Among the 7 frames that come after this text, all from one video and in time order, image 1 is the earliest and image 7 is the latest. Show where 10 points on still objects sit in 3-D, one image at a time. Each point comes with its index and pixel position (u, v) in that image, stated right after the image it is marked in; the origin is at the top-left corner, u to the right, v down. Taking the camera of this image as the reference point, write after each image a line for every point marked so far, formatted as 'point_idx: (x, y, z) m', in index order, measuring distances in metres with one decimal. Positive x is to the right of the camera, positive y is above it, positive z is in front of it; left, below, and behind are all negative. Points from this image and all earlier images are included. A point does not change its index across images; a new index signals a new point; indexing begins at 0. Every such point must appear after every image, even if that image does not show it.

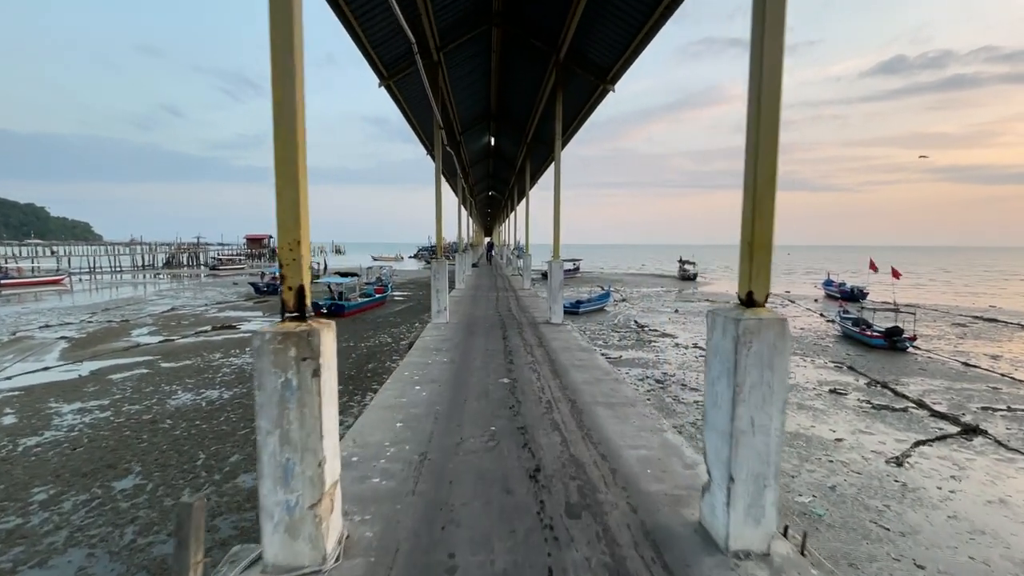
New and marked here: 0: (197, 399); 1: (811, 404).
0: (-5.9, -2.1, +8.6) m
1: (+5.6, -2.2, +8.6) m
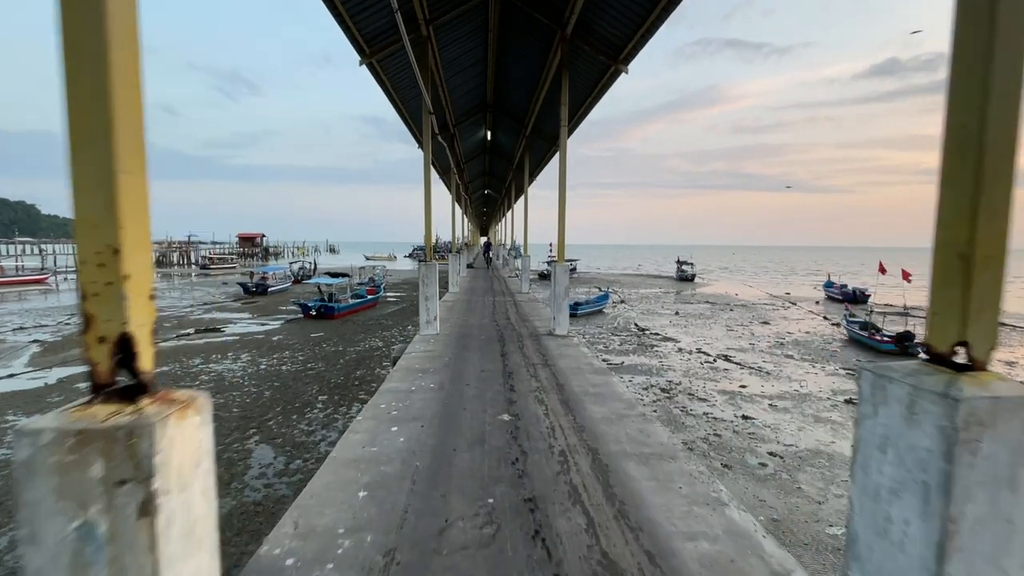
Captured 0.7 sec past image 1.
0: (-6.0, -2.1, +8.0) m
1: (+5.6, -2.3, +8.1) m
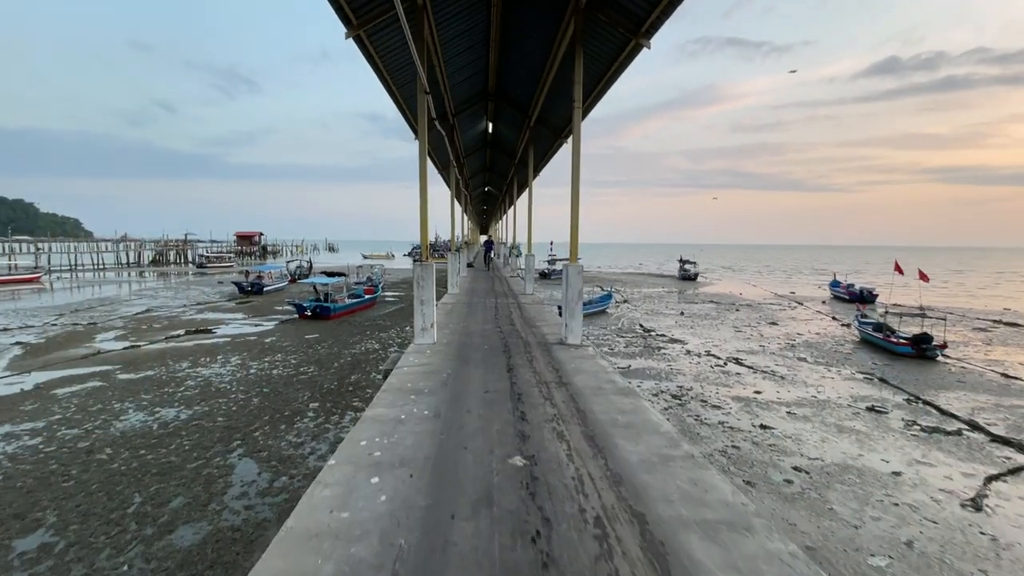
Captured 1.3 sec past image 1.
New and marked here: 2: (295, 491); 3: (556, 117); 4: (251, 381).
0: (-5.9, -2.2, +7.5) m
1: (+5.6, -2.3, +7.6) m
2: (-2.6, -2.4, +5.5) m
3: (+0.8, +3.1, +8.3) m
4: (-5.5, -2.0, +9.7) m
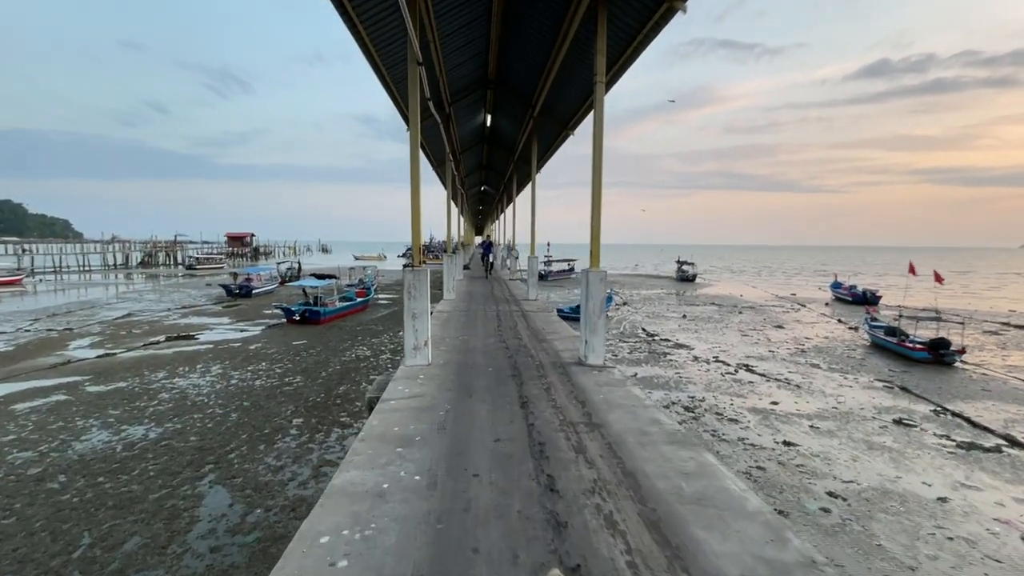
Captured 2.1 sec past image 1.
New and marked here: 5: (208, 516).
0: (-5.9, -2.3, +6.8) m
1: (+5.7, -2.3, +7.0) m
2: (-2.5, -2.5, +4.8) m
3: (+0.9, +3.0, +7.6) m
4: (-5.5, -2.1, +9.0) m
5: (-3.3, -2.5, +5.0) m
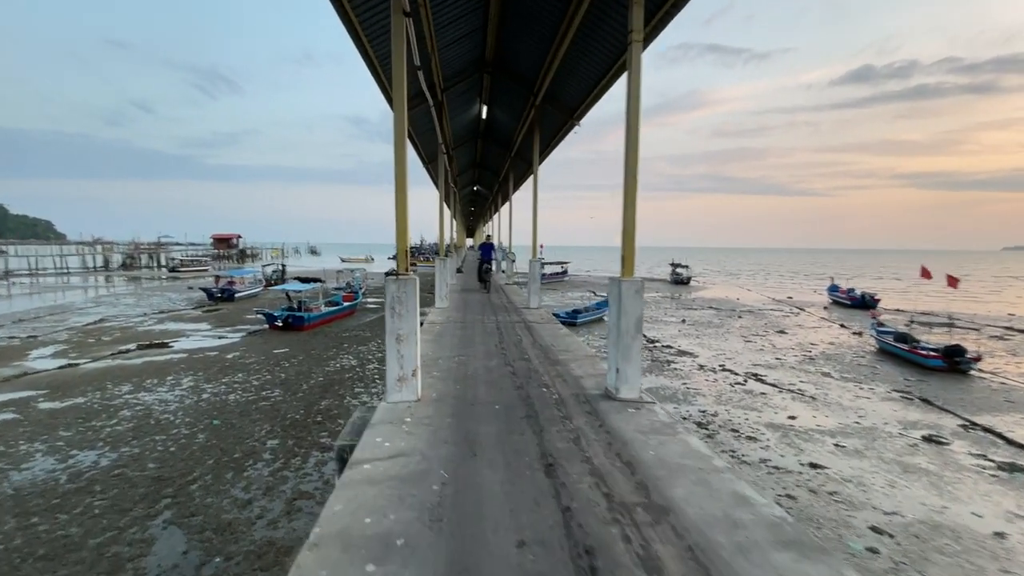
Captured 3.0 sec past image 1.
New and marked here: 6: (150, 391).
0: (-5.9, -2.4, +6.0) m
1: (+5.7, -2.4, +6.4) m
2: (-2.5, -2.6, +4.0) m
3: (+0.8, +2.9, +7.0) m
4: (-5.6, -2.2, +8.2) m
5: (-3.3, -2.6, +4.2) m
6: (-7.3, -2.1, +9.2) m
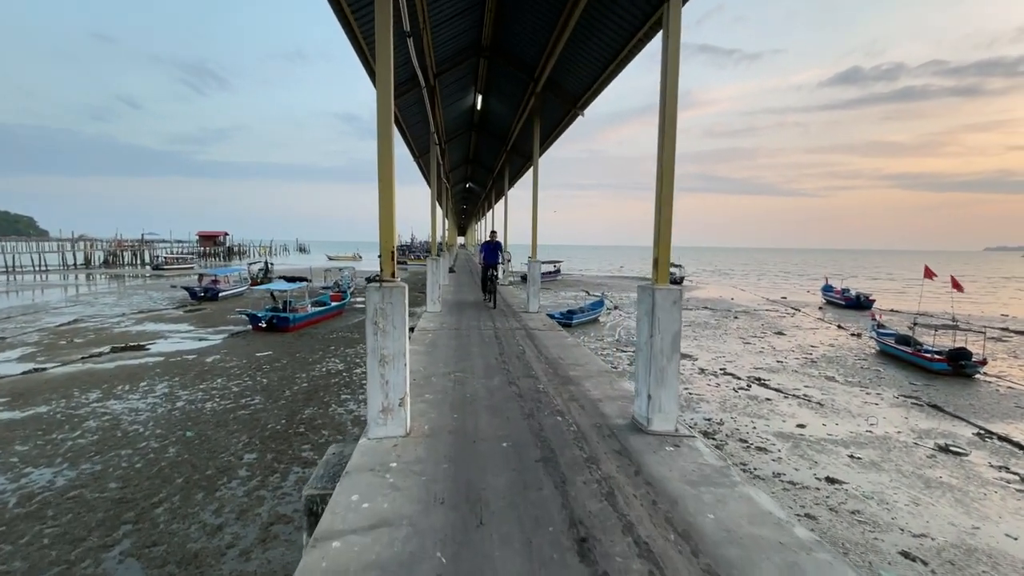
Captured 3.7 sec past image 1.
0: (-5.9, -2.4, +5.4) m
1: (+5.6, -2.5, +6.1) m
2: (-2.5, -2.6, +3.5) m
3: (+0.8, +2.9, +6.5) m
4: (-5.6, -2.2, +7.6) m
5: (-3.2, -2.6, +3.7) m
6: (-7.4, -2.1, +8.6) m
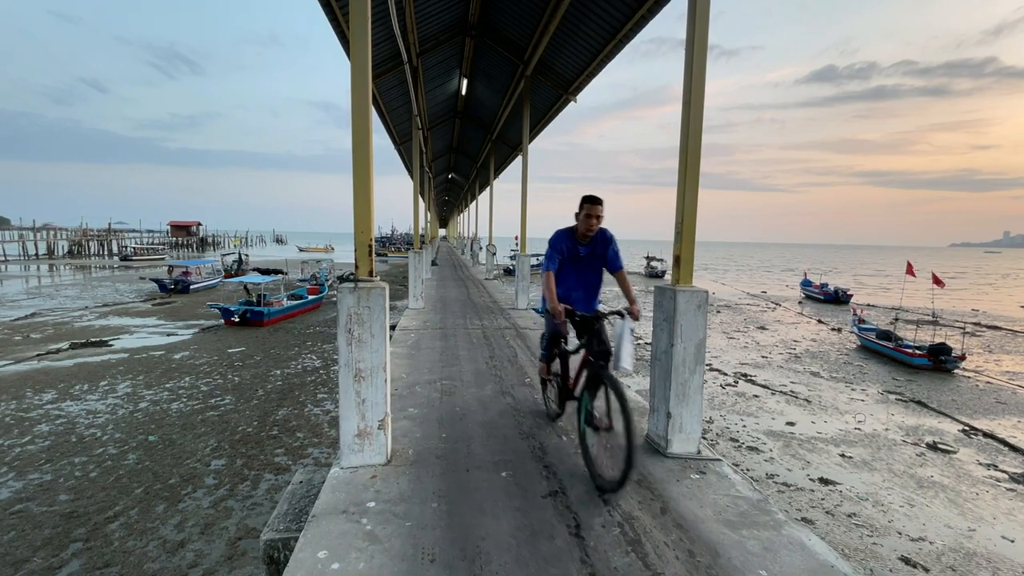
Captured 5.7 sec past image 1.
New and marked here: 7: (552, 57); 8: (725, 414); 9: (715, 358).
0: (-6.0, -2.3, +4.9) m
1: (+5.5, -2.4, +6.0) m
2: (-2.5, -2.6, +3.1) m
3: (+0.6, +3.0, +6.2) m
4: (-5.9, -2.1, +7.1) m
5: (-3.3, -2.6, +3.3) m
6: (-7.6, -1.9, +8.0) m
7: (+0.5, +3.0, +6.2) m
8: (+3.7, -2.2, +8.0) m
9: (+5.2, -1.8, +11.8) m
